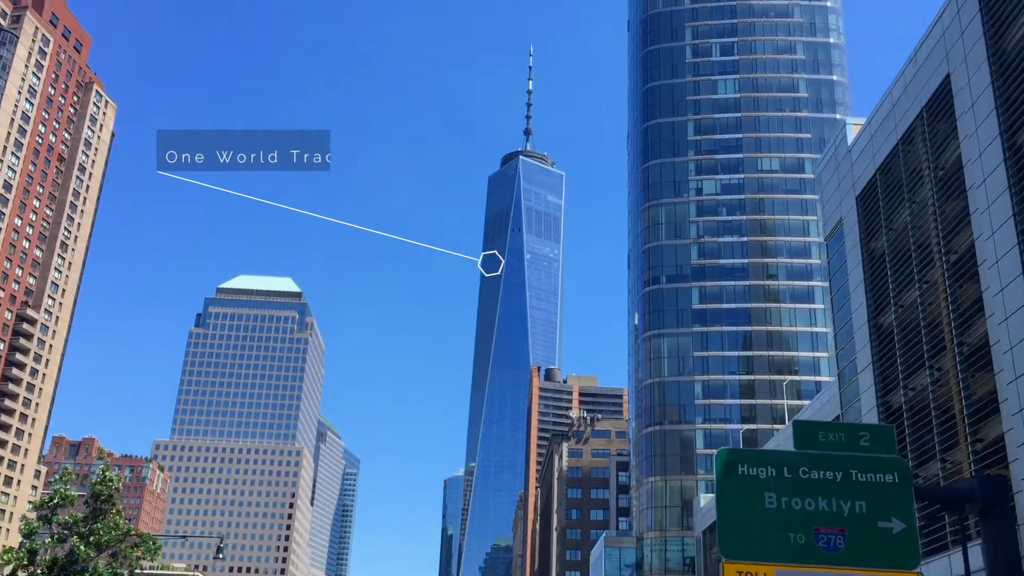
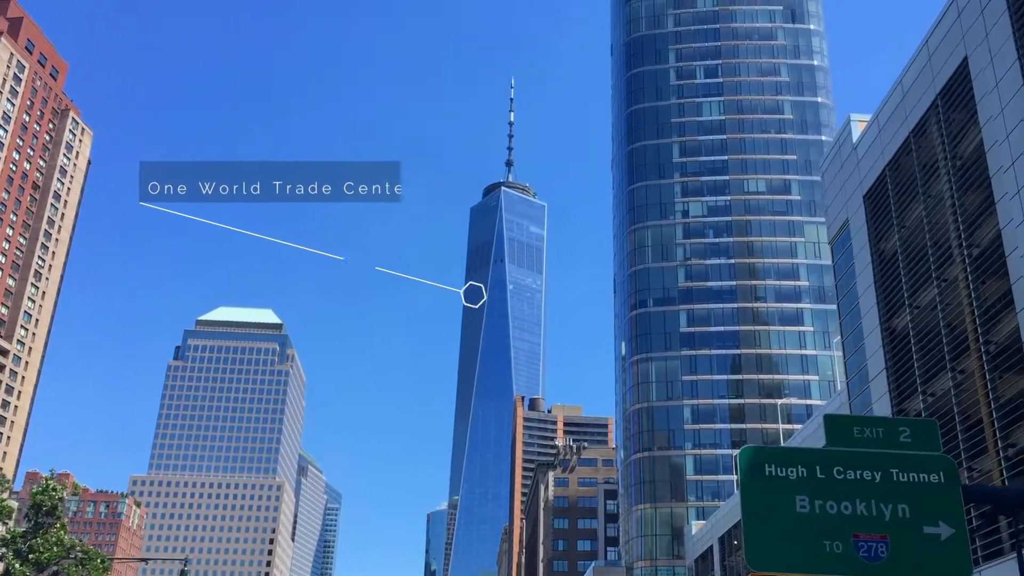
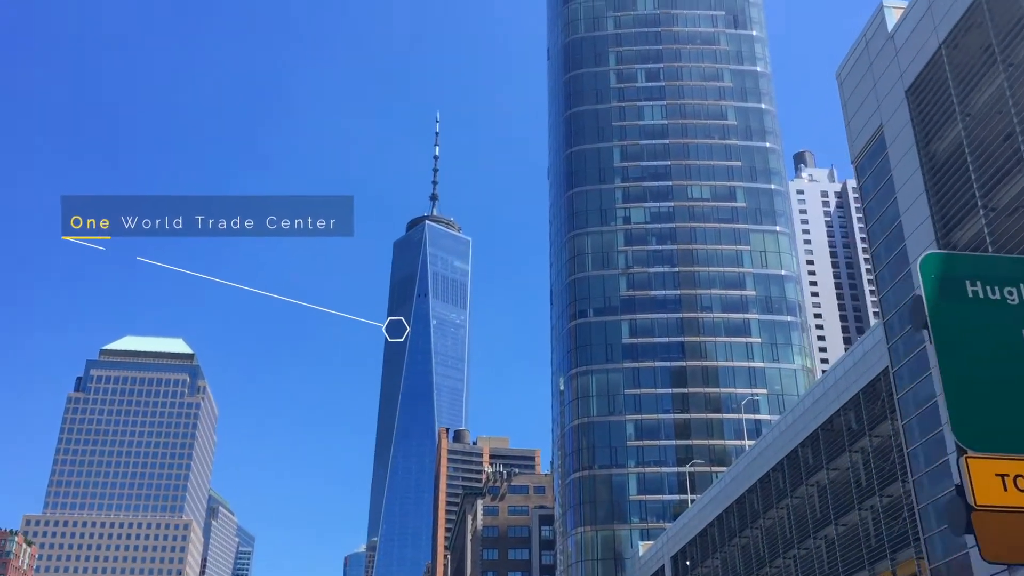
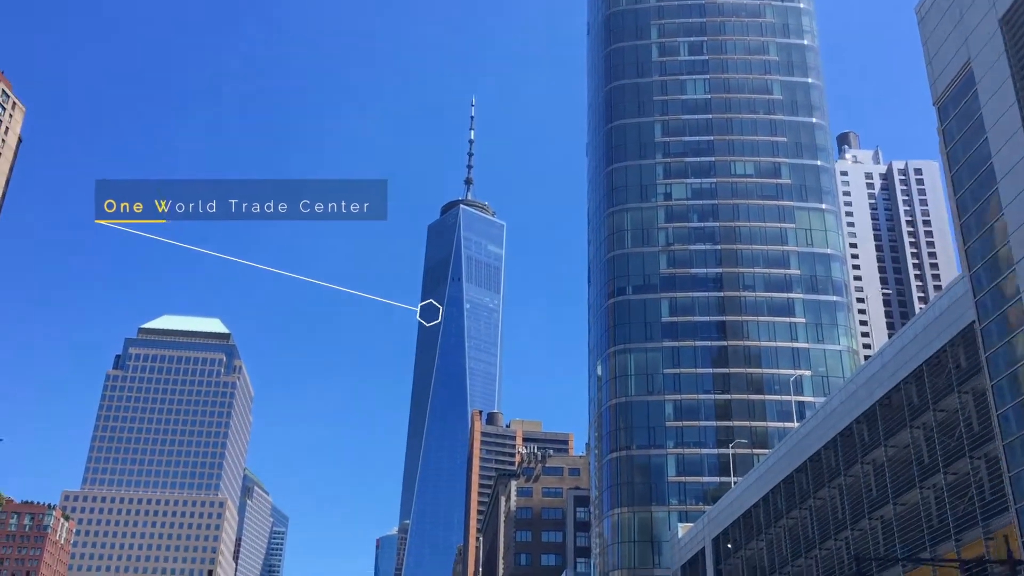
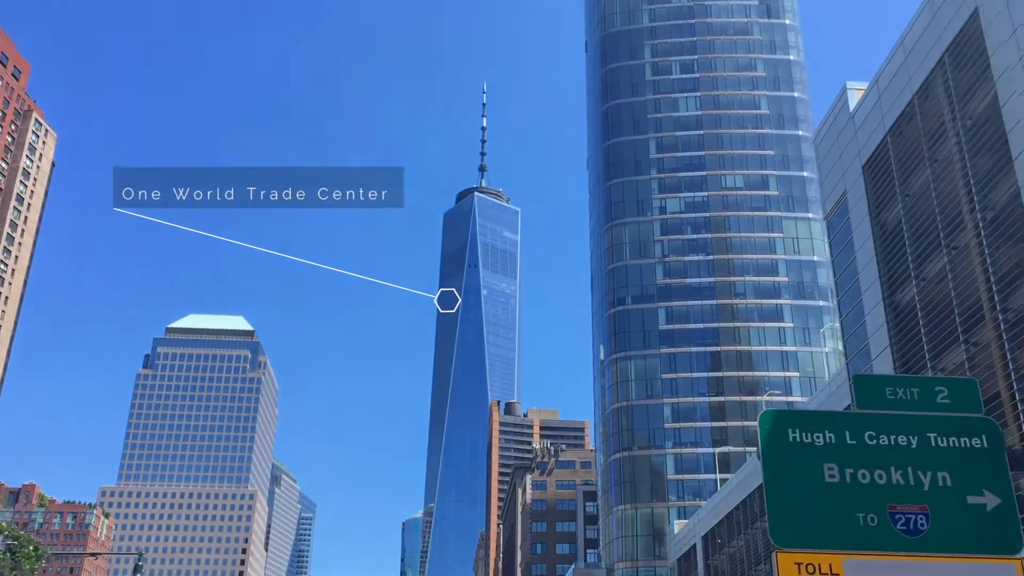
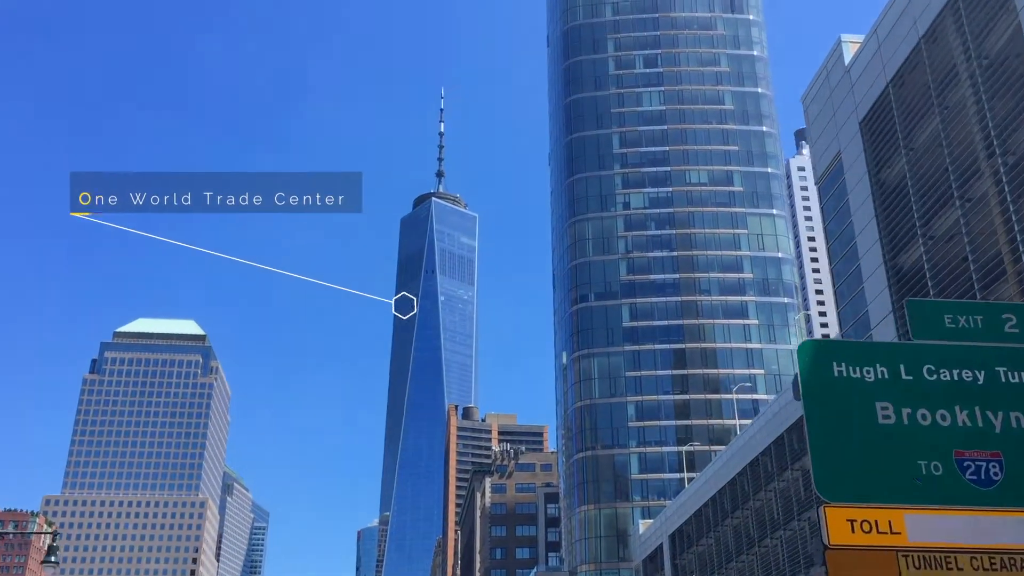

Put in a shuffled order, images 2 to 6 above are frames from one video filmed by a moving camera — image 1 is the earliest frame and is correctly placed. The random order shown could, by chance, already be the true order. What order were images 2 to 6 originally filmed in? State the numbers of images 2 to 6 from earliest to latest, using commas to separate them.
2, 5, 6, 3, 4
